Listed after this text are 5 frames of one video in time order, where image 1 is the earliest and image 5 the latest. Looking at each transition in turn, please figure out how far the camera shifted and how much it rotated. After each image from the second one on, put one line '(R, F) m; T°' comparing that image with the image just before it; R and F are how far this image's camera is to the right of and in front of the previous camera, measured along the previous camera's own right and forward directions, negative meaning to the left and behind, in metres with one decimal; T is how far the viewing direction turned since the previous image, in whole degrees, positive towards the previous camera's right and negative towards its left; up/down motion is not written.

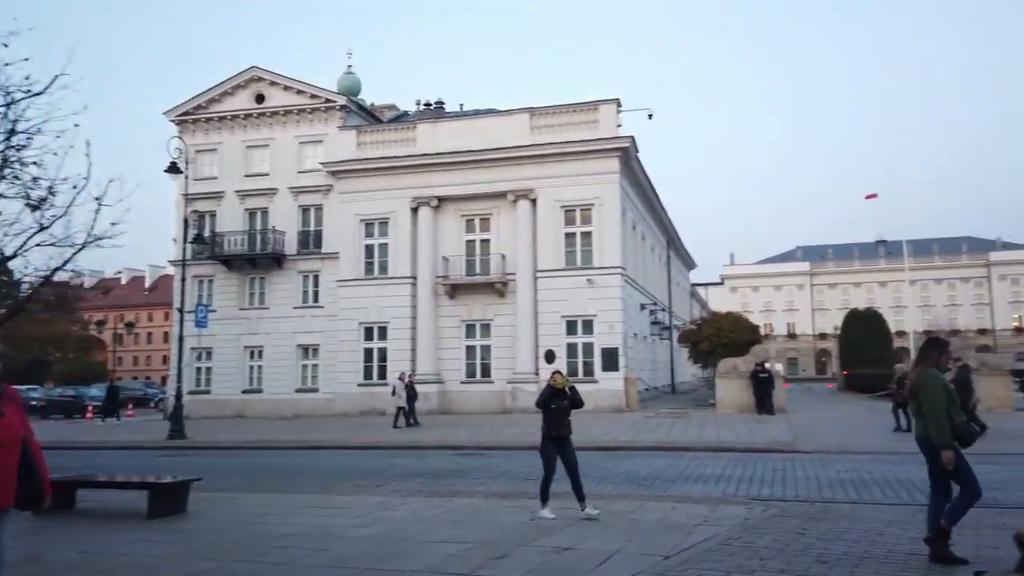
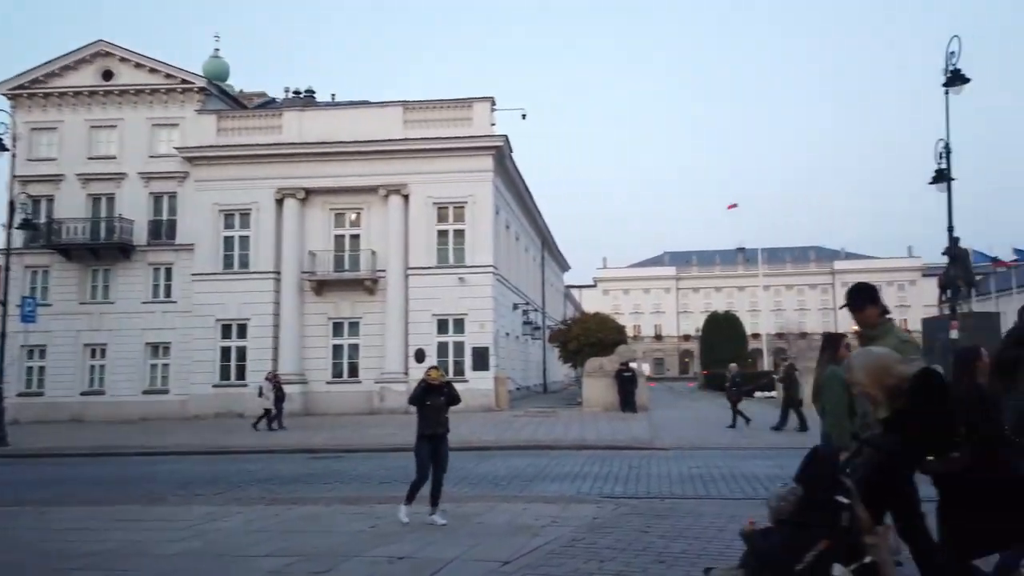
(+0.4, +0.4) m; +9°
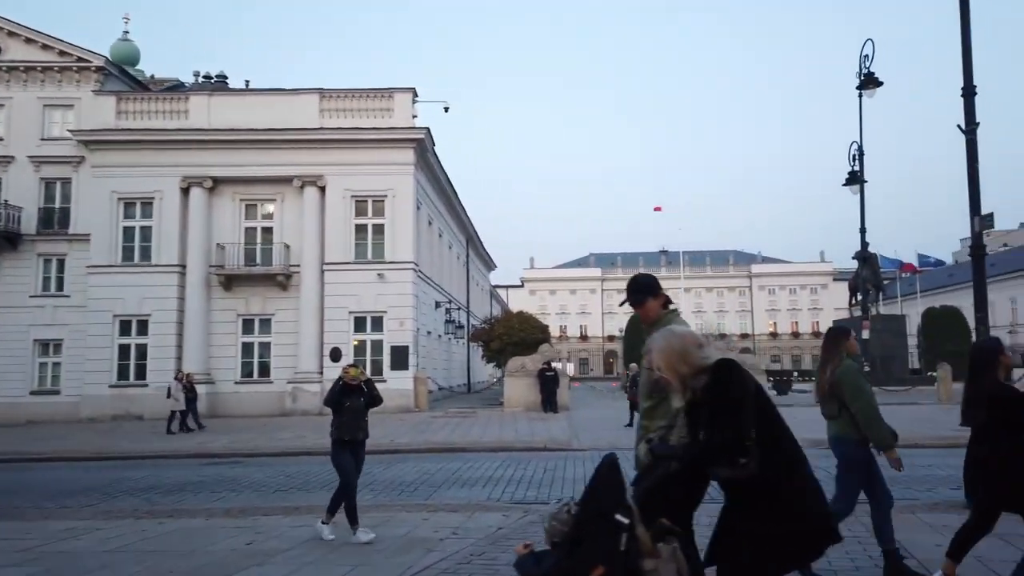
(+0.3, +0.7) m; +6°
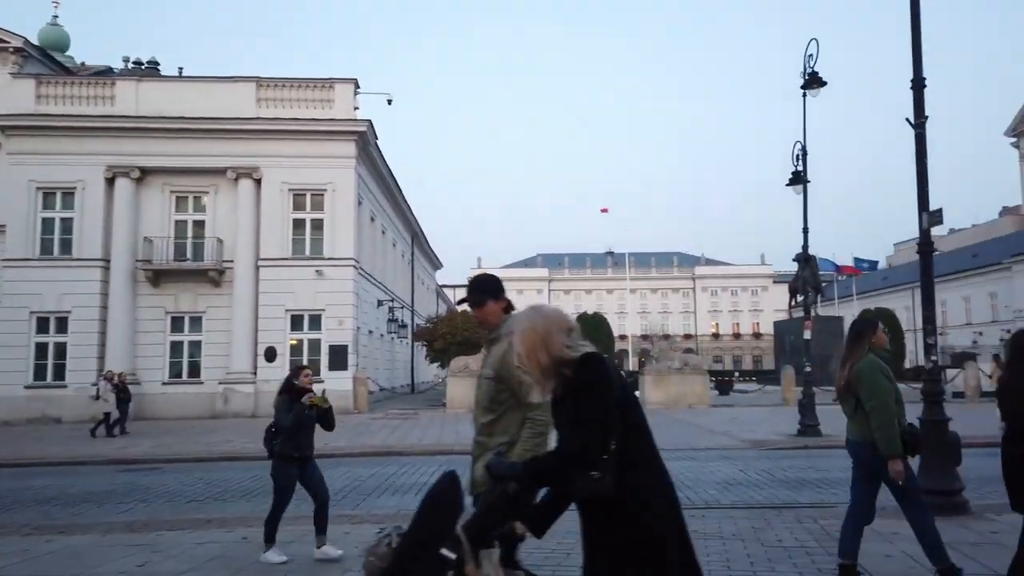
(+0.2, +0.6) m; +4°
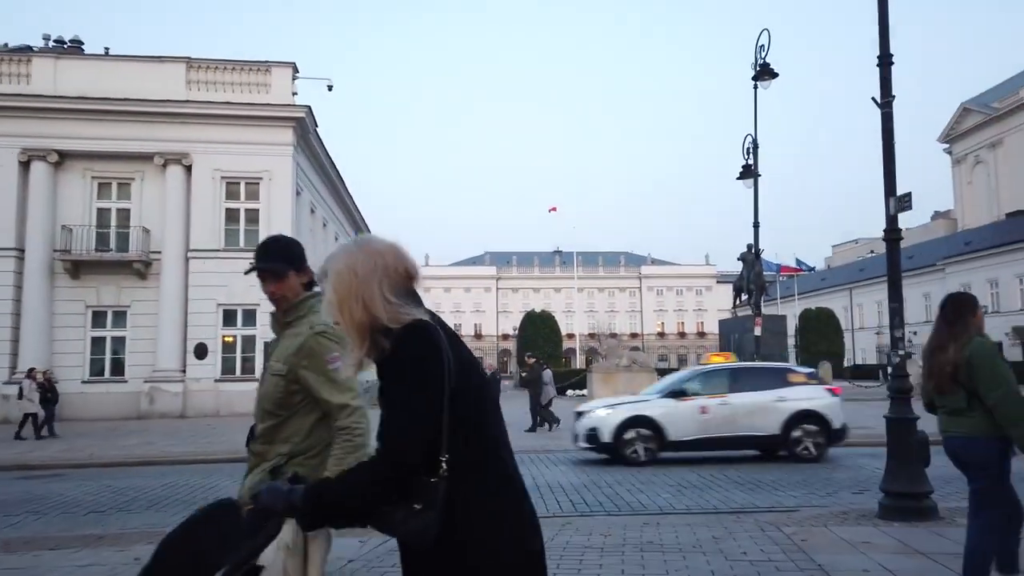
(+0.1, +0.9) m; +4°
